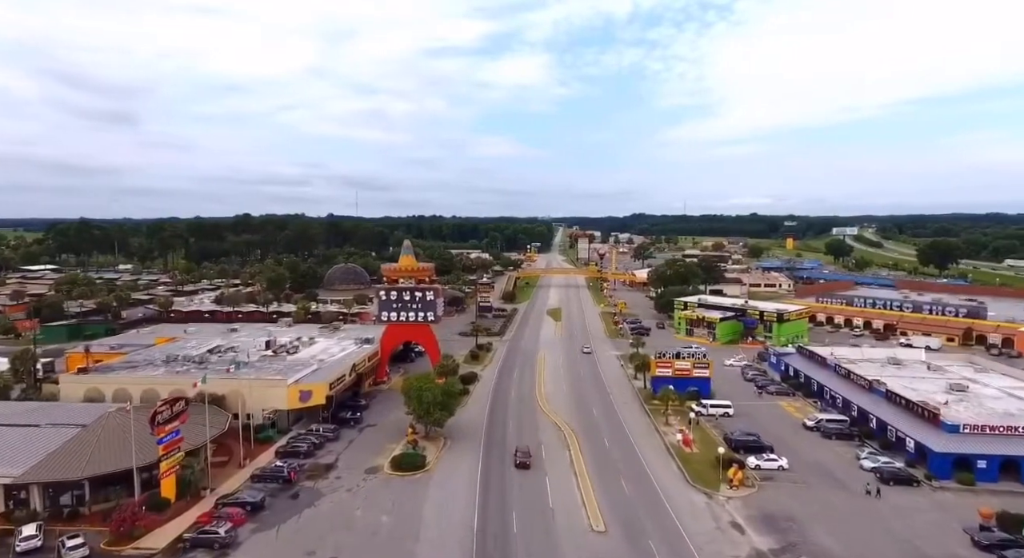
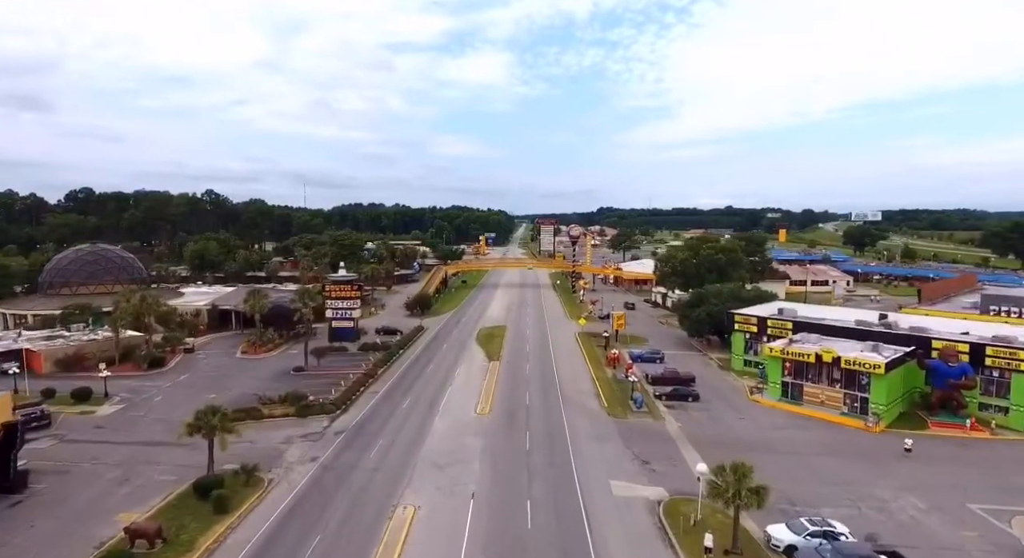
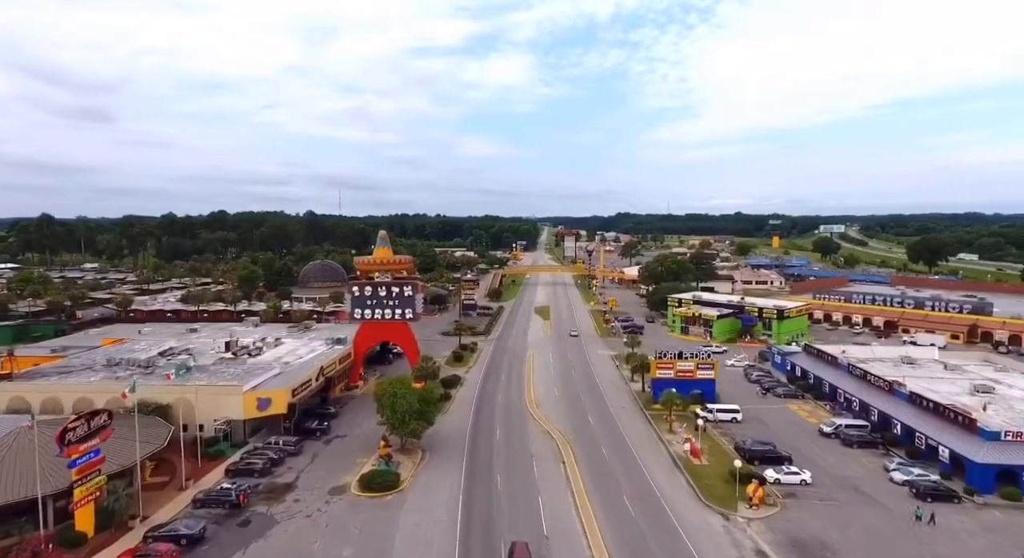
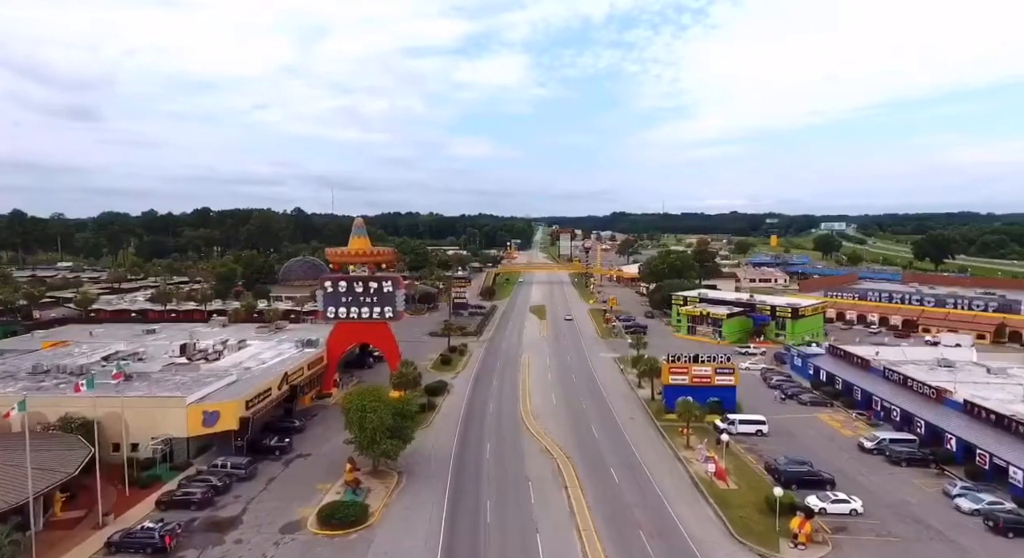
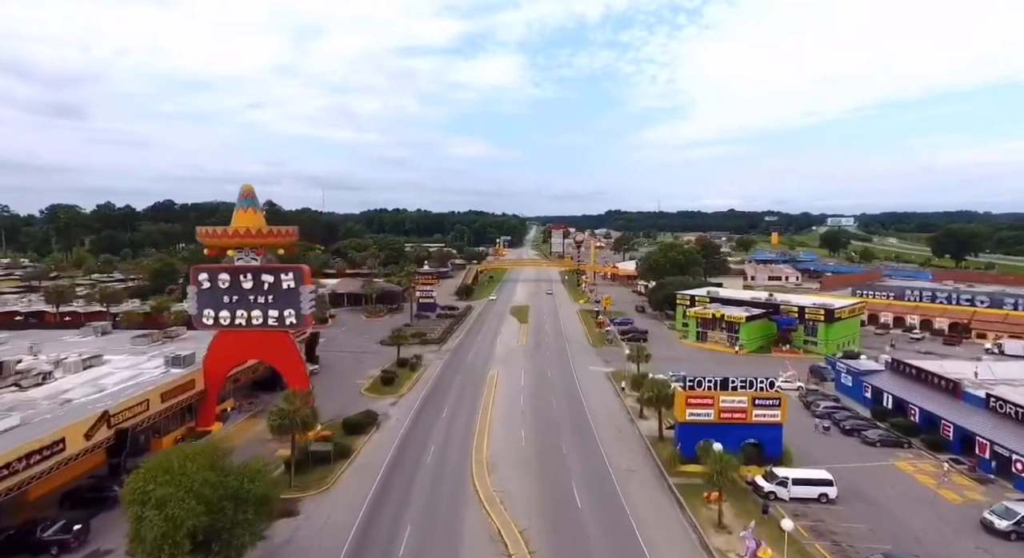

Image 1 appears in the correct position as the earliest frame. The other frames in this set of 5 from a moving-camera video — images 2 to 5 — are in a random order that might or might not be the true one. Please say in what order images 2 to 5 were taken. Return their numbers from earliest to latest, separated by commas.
3, 4, 5, 2
